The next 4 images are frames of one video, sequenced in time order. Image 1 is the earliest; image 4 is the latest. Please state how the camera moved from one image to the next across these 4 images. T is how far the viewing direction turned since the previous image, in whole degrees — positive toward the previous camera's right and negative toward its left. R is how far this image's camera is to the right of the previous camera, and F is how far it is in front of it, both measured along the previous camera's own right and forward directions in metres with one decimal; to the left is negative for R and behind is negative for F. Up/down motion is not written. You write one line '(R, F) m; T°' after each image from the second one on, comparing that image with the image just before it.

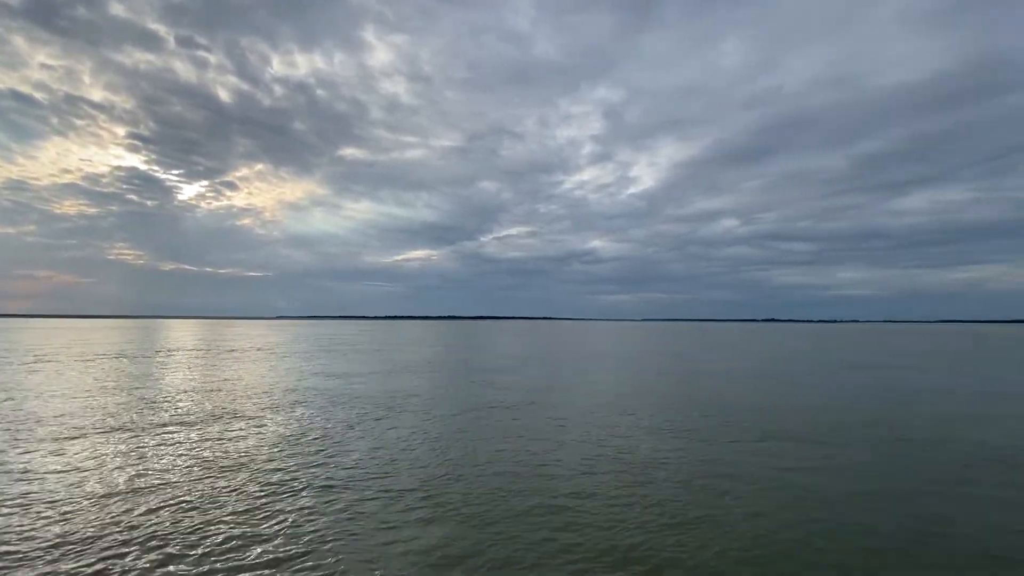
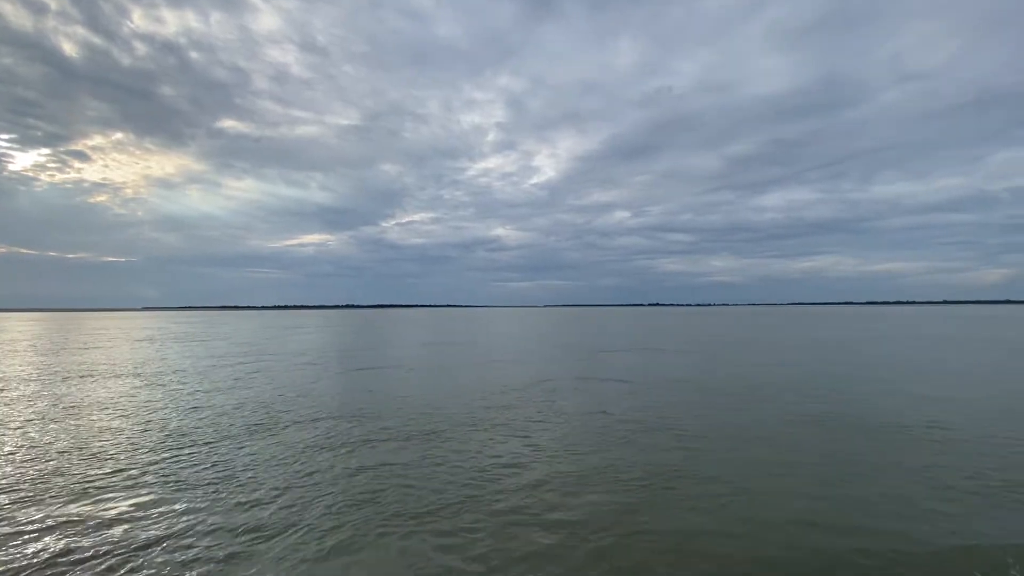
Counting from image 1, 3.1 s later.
(+5.4, +5.6) m; +11°
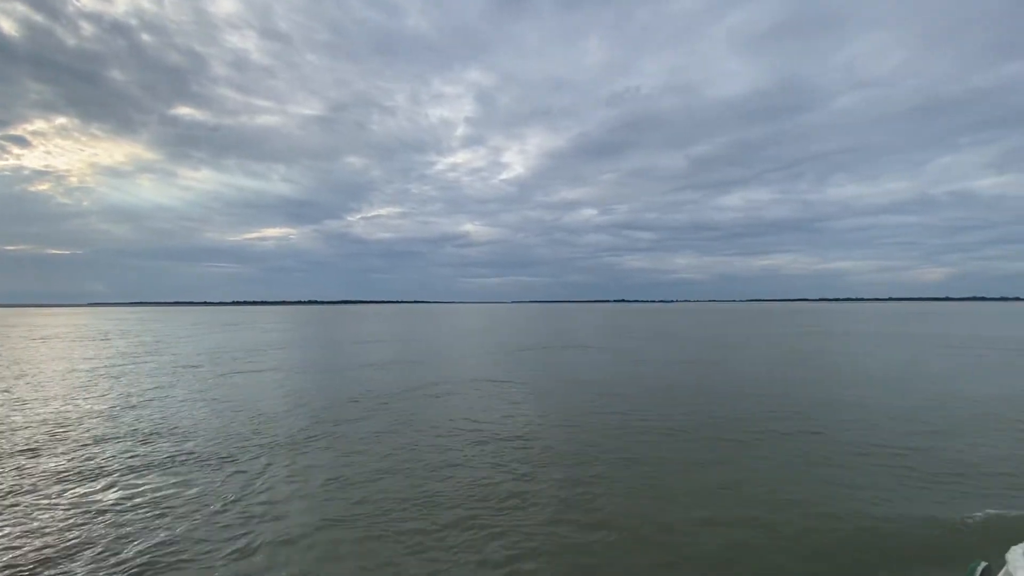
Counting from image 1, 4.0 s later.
(+3.3, +2.0) m; +4°
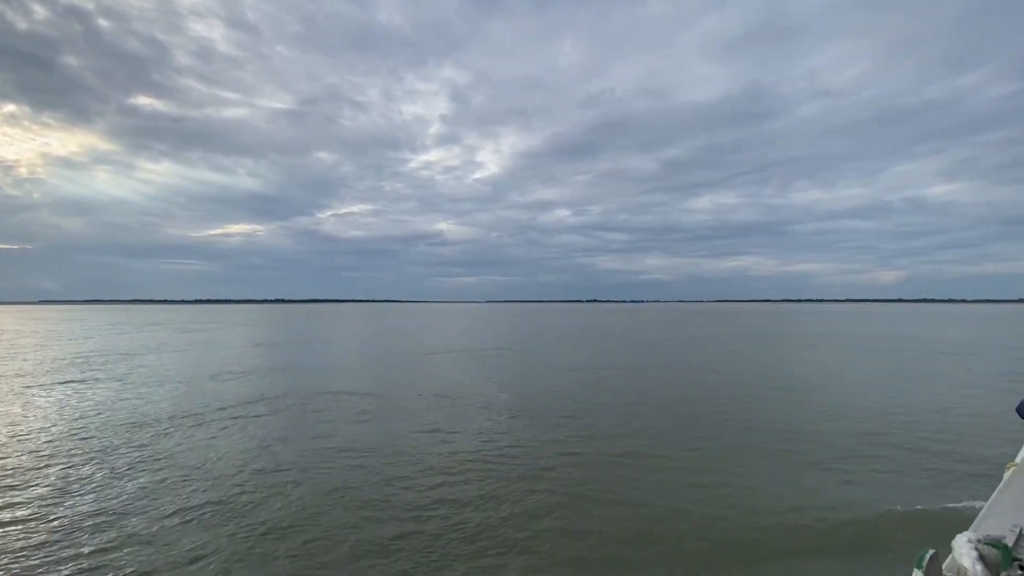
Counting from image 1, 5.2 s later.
(+3.2, +3.4) m; +3°
